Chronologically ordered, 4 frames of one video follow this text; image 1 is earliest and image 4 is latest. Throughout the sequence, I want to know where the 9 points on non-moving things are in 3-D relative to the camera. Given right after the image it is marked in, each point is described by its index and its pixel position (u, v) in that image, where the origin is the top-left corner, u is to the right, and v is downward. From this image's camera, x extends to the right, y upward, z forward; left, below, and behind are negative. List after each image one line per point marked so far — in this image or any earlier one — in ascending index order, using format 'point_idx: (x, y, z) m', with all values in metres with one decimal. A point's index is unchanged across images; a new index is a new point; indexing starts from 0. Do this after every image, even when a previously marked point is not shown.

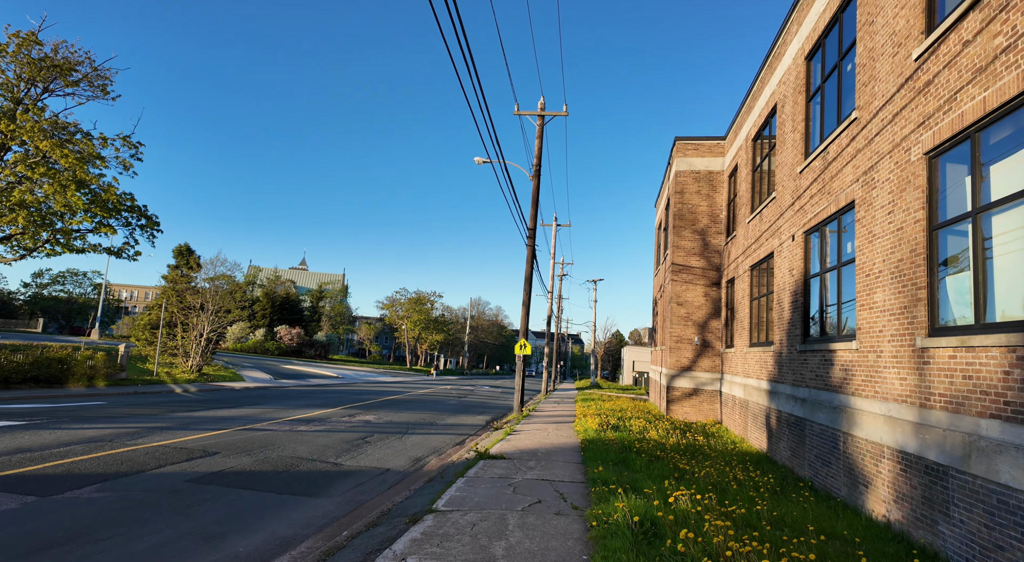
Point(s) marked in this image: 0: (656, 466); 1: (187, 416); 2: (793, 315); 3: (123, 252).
0: (+2.1, -2.7, +8.6) m
1: (-6.7, -2.8, +12.3) m
2: (+5.4, -0.7, +11.5) m
3: (-11.6, +0.9, +17.6) m
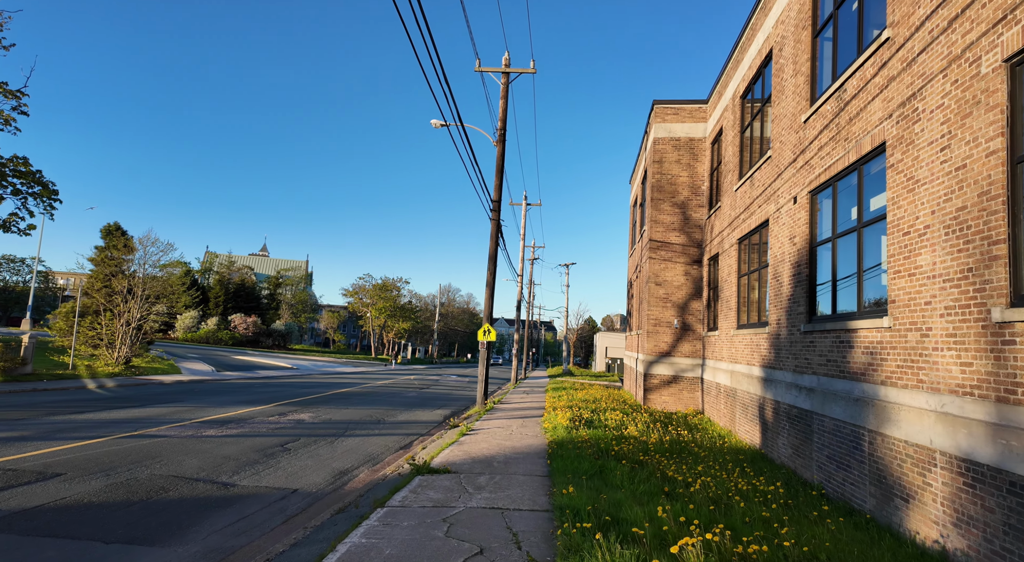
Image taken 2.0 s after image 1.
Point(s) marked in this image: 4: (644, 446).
0: (+1.4, -2.3, +6.8) m
1: (-7.5, -2.4, +10.0) m
2: (+4.6, -0.1, +9.8) m
3: (-12.7, +1.4, +15.1) m
4: (+2.0, -2.6, +9.2) m
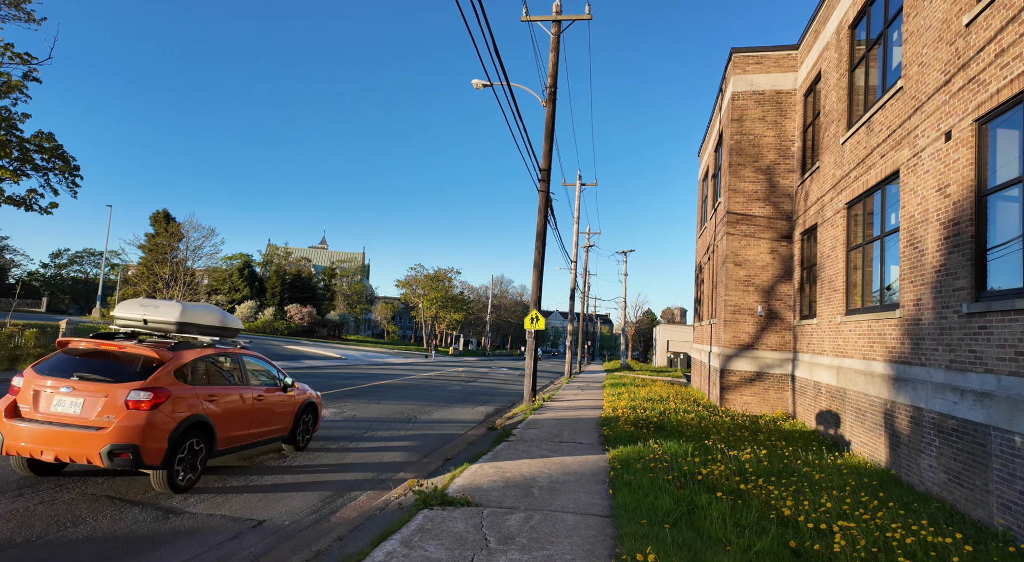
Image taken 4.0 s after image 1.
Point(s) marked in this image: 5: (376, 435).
0: (+1.8, -1.9, +4.6) m
1: (-6.8, -2.0, +8.7) m
2: (+5.3, +0.3, +7.2) m
3: (-11.4, +1.9, +14.1) m
4: (+2.6, -2.2, +6.9) m
5: (-2.2, -2.5, +9.5) m
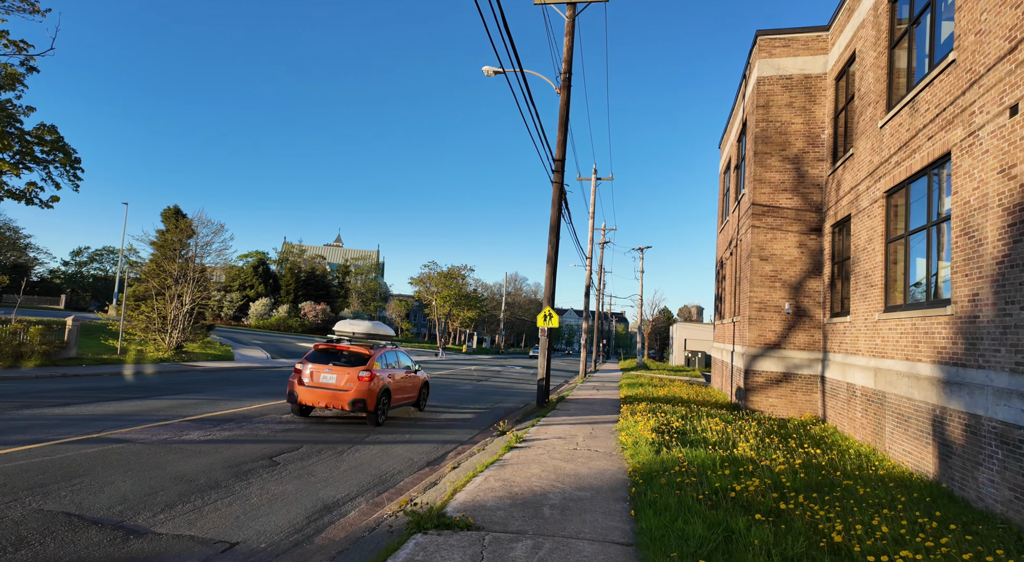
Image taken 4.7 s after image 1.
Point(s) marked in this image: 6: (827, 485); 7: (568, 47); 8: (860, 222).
0: (+1.9, -1.8, +3.9) m
1: (-6.6, -1.9, +8.2) m
2: (+5.4, +0.4, +6.4) m
3: (-11.1, +2.0, +13.8) m
4: (+2.7, -2.1, +6.2) m
5: (-2.0, -2.4, +8.9) m
6: (+3.6, -2.3, +6.7) m
7: (+1.4, +5.6, +14.3) m
8: (+6.7, +1.1, +11.4) m
